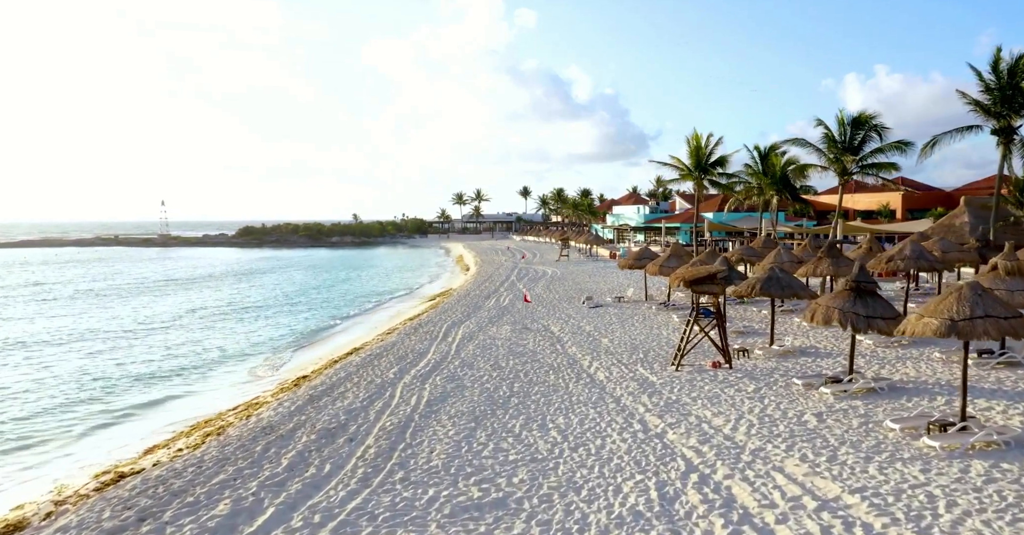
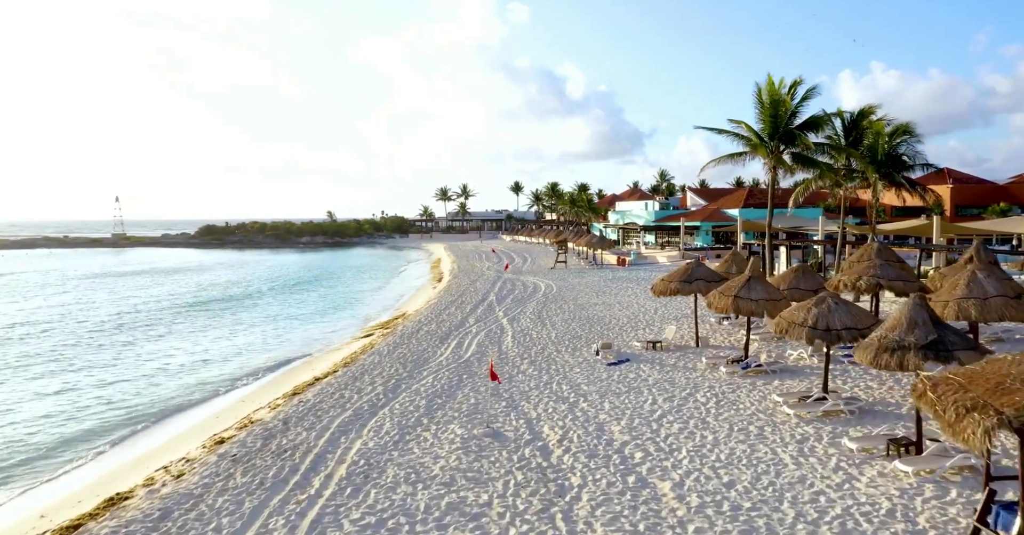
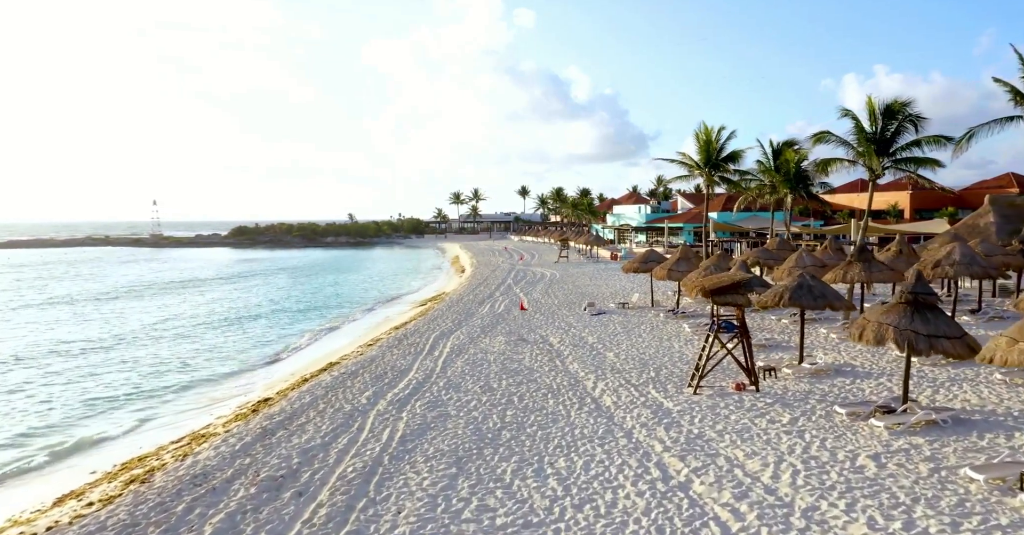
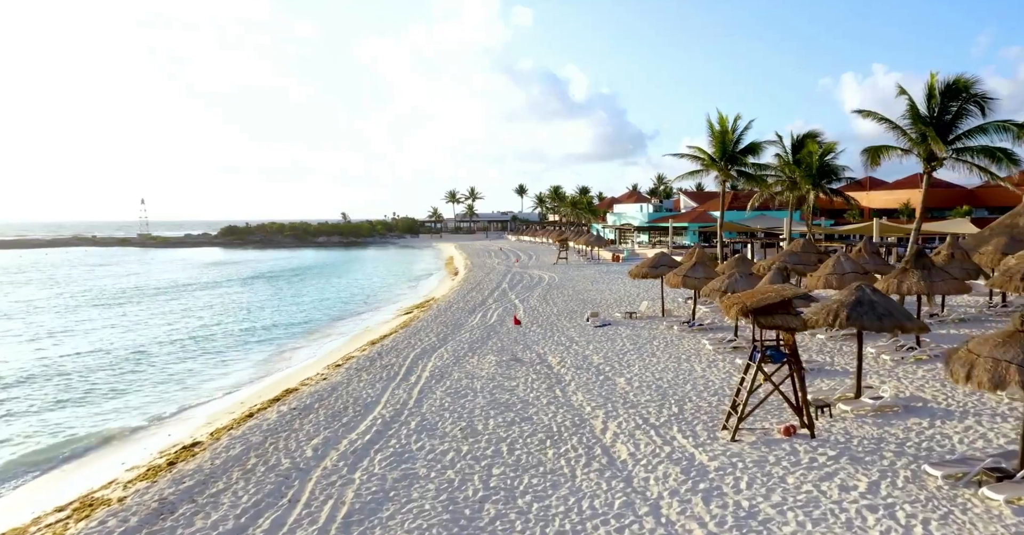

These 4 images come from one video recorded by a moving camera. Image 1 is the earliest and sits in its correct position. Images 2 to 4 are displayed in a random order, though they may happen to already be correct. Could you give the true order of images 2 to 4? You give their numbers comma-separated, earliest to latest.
3, 4, 2
